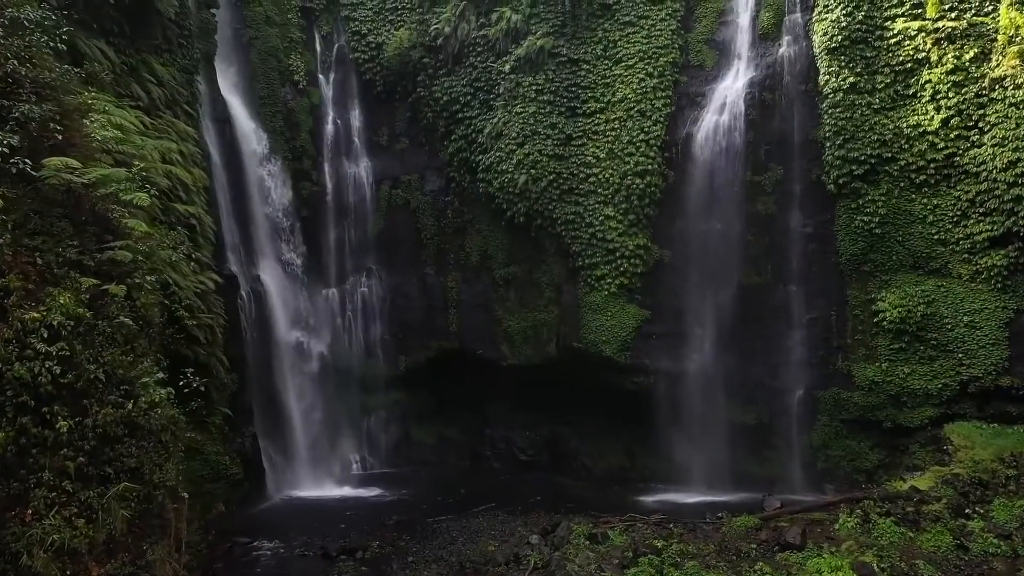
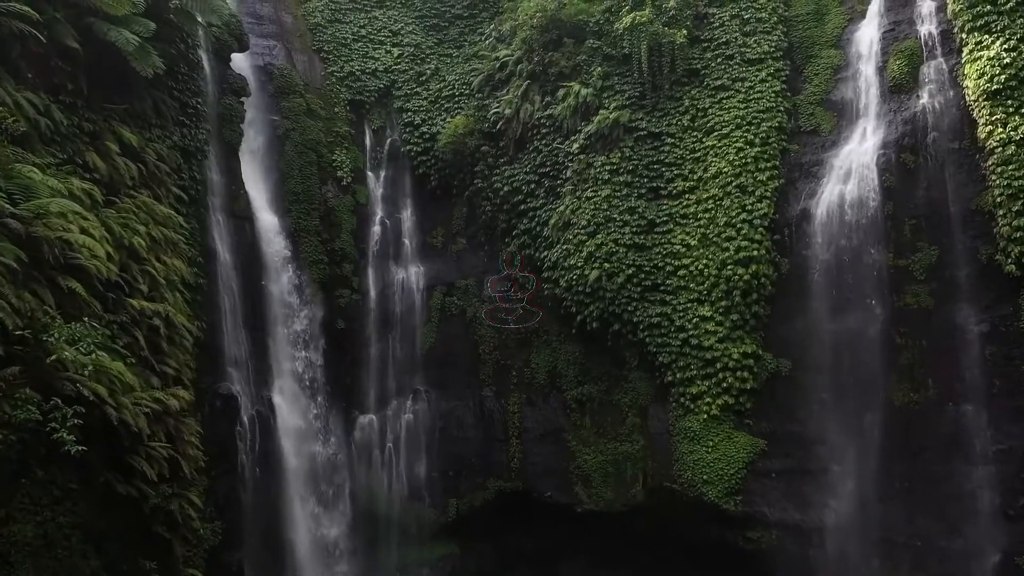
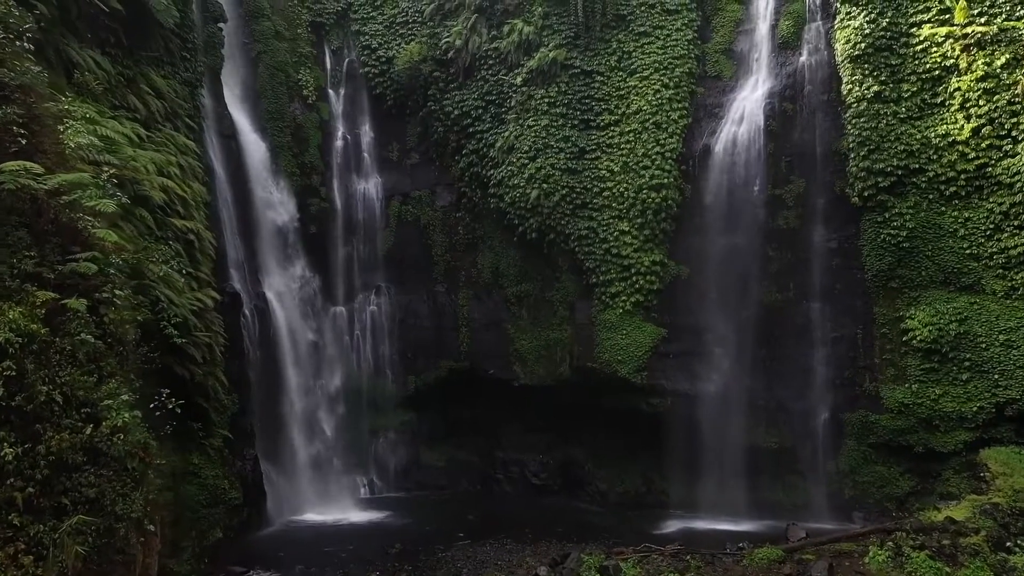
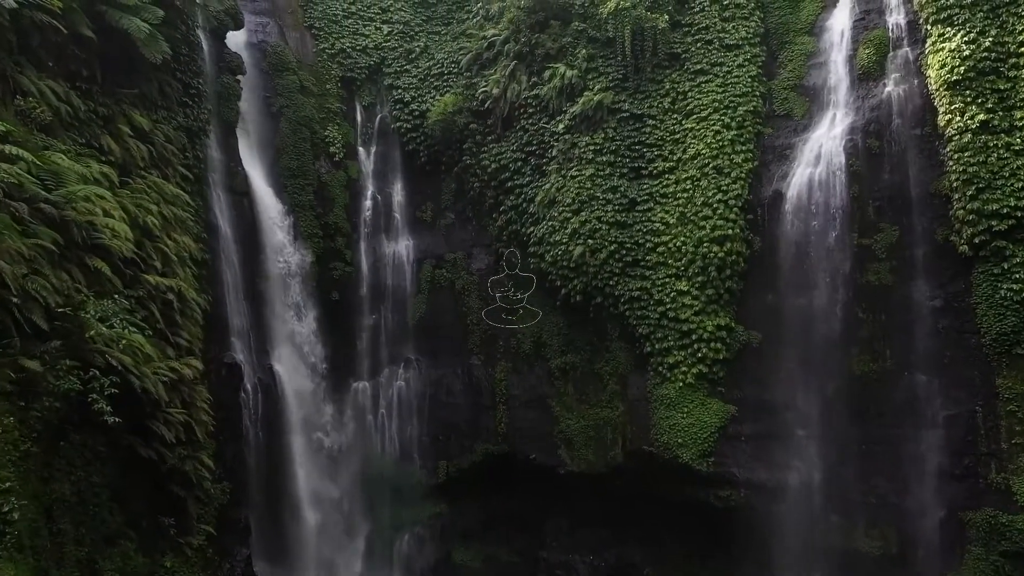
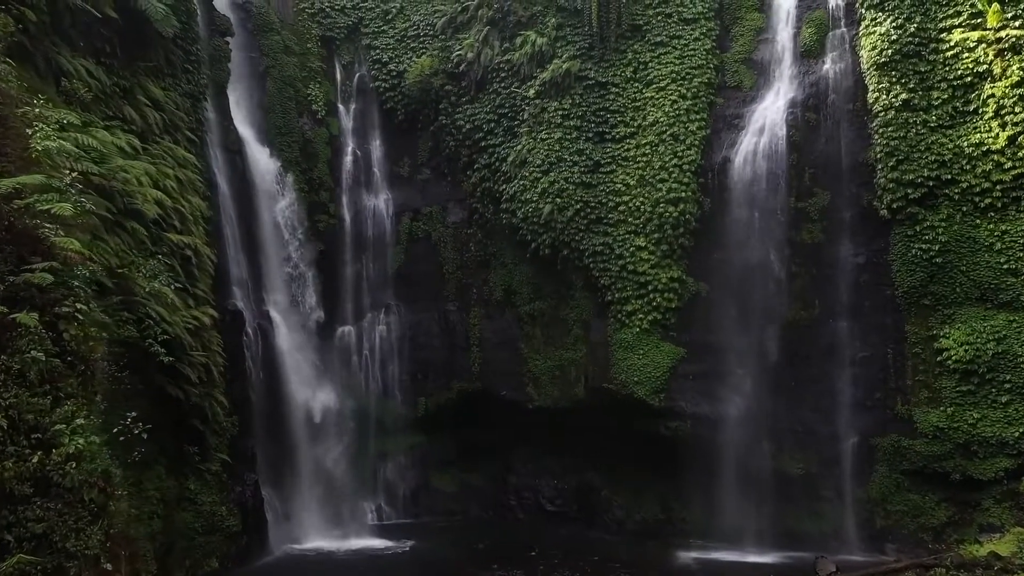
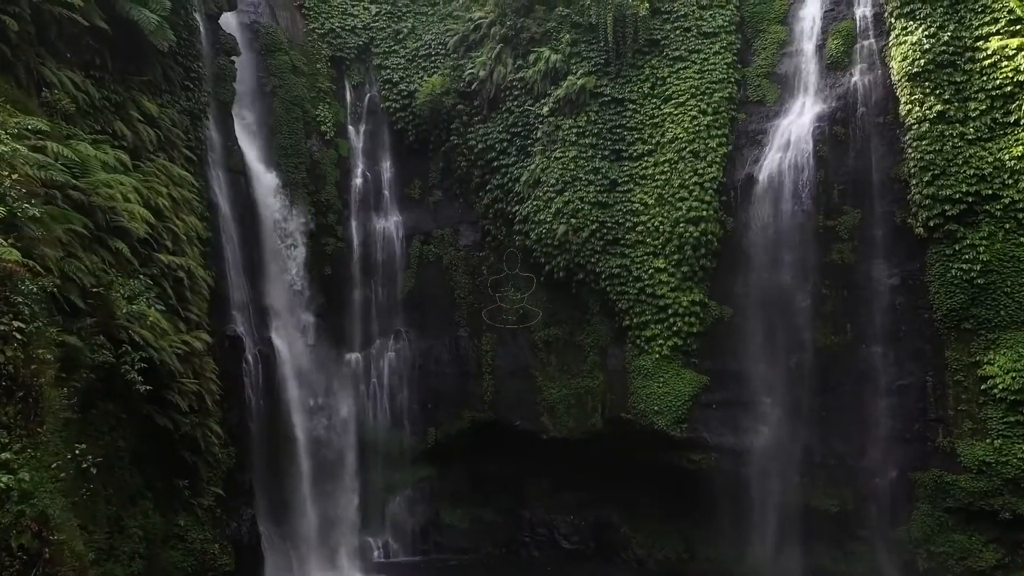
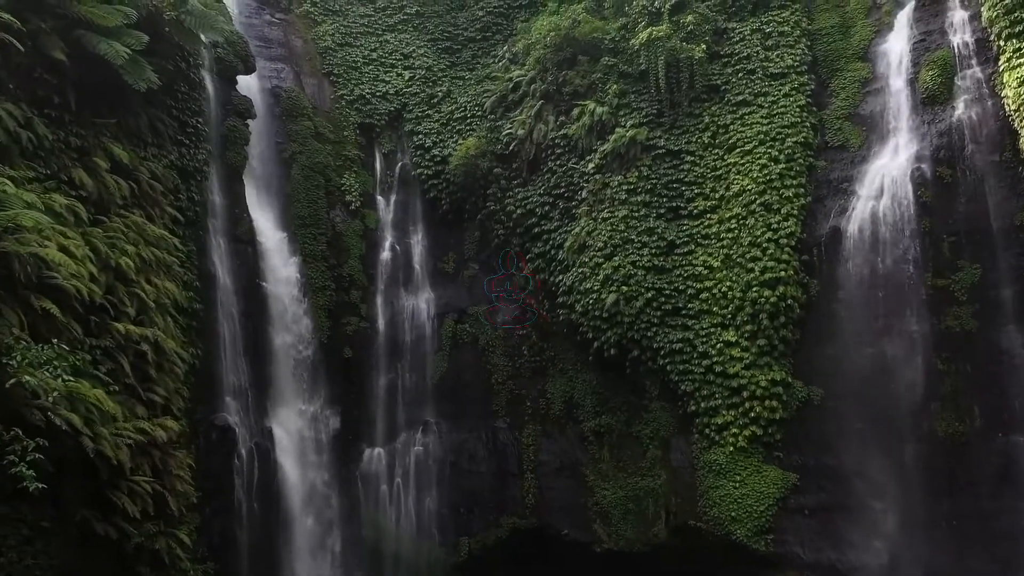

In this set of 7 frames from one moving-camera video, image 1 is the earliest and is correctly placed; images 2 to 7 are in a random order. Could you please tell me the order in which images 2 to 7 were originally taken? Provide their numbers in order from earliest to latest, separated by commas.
3, 5, 6, 4, 2, 7
